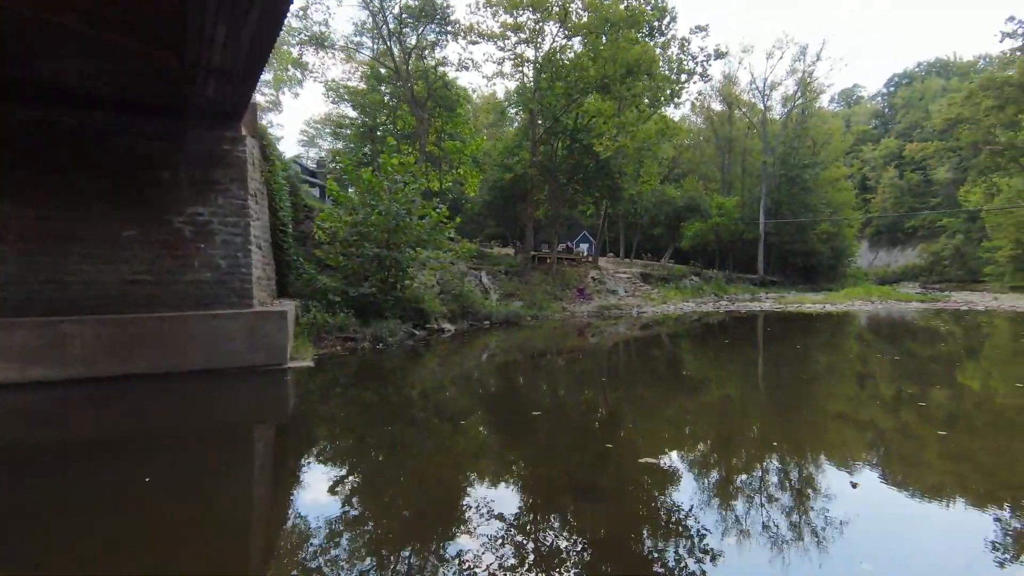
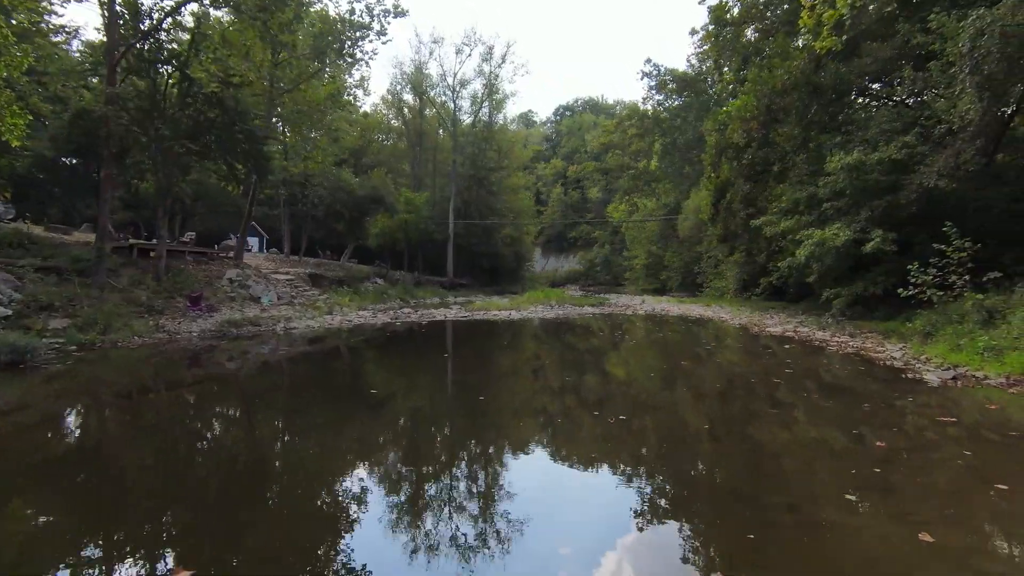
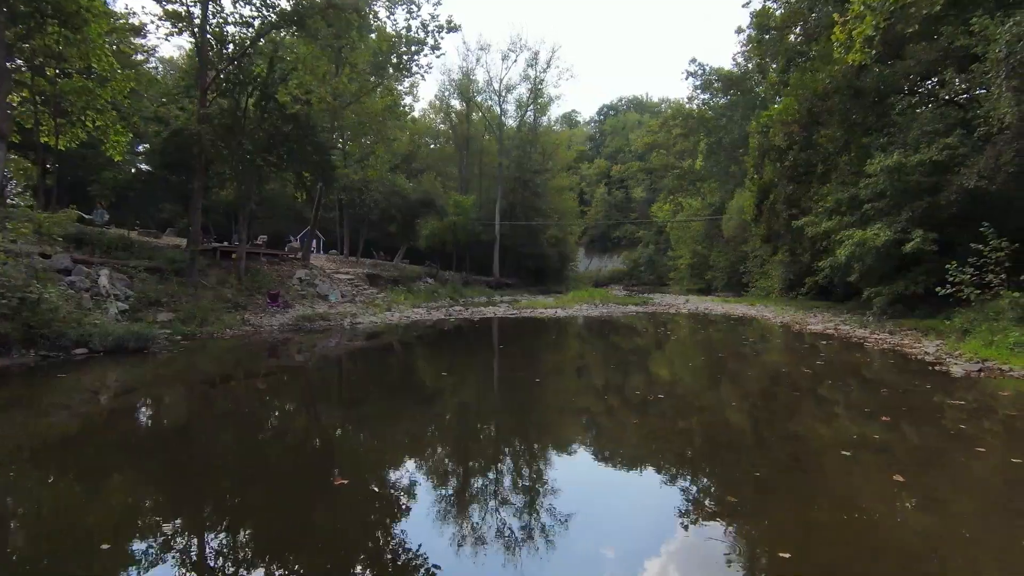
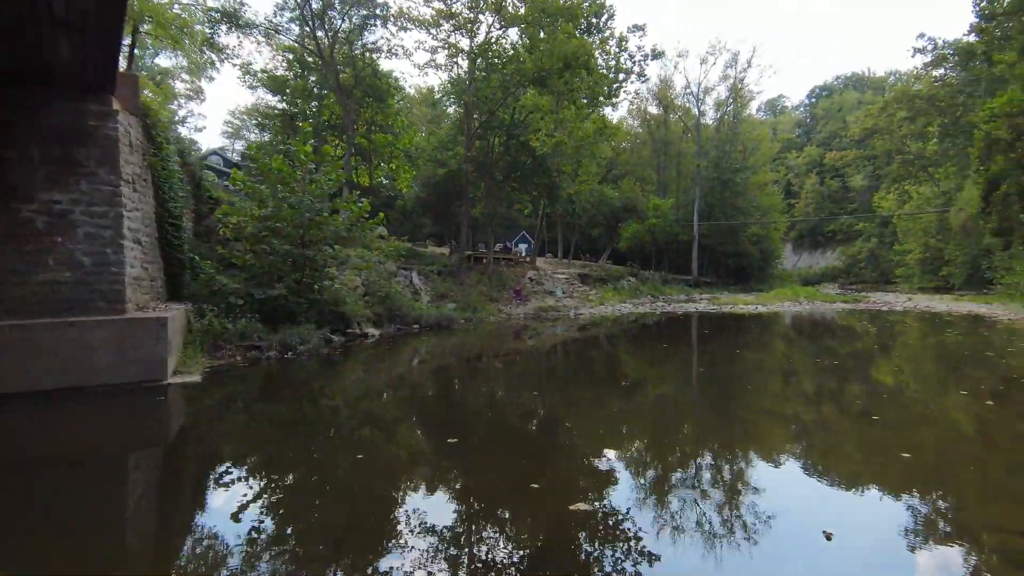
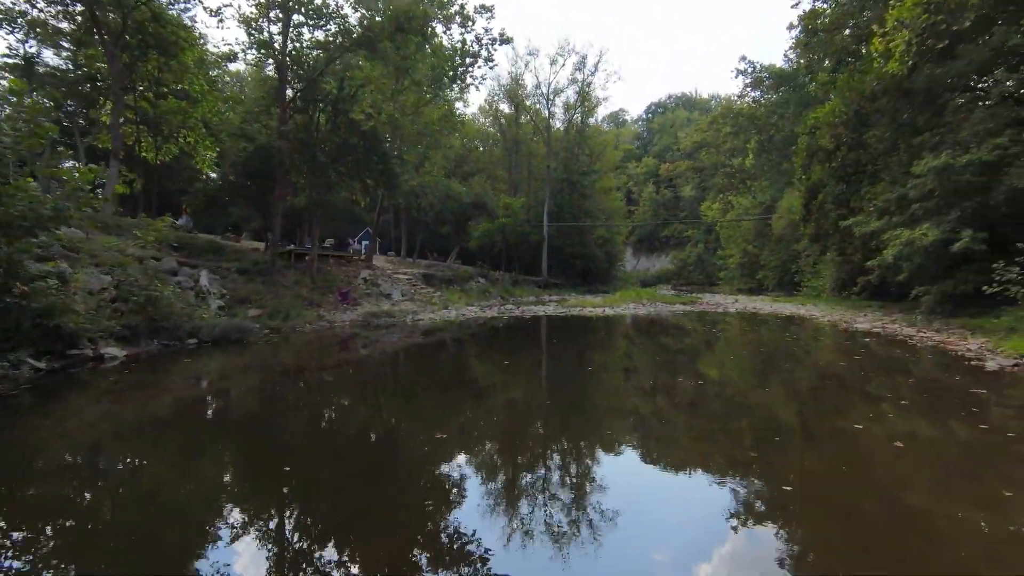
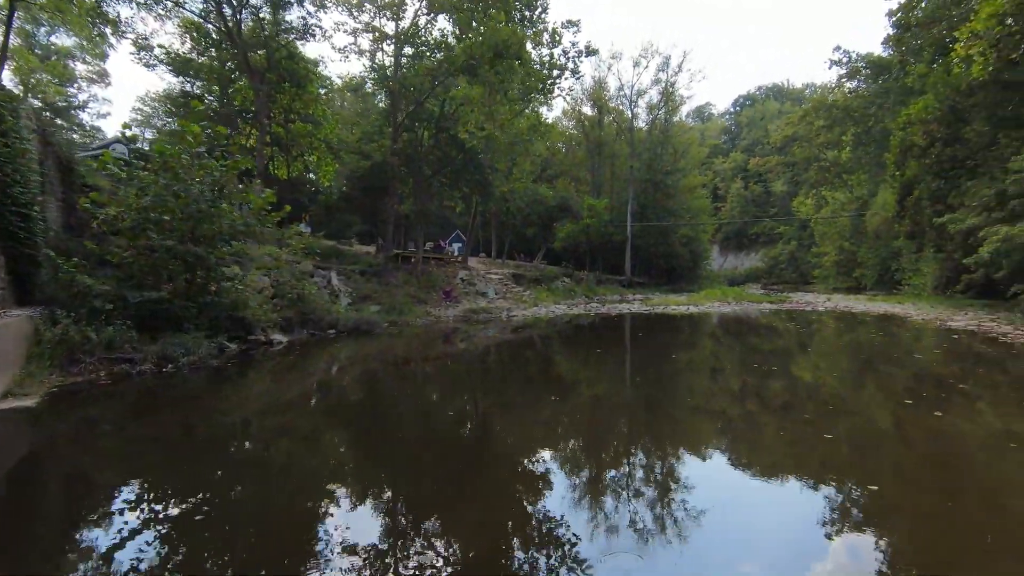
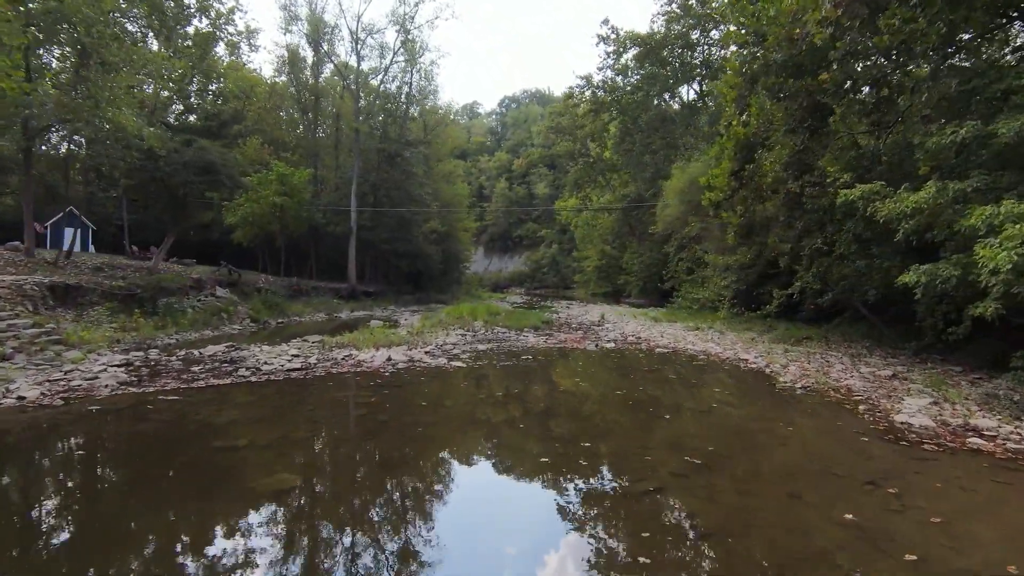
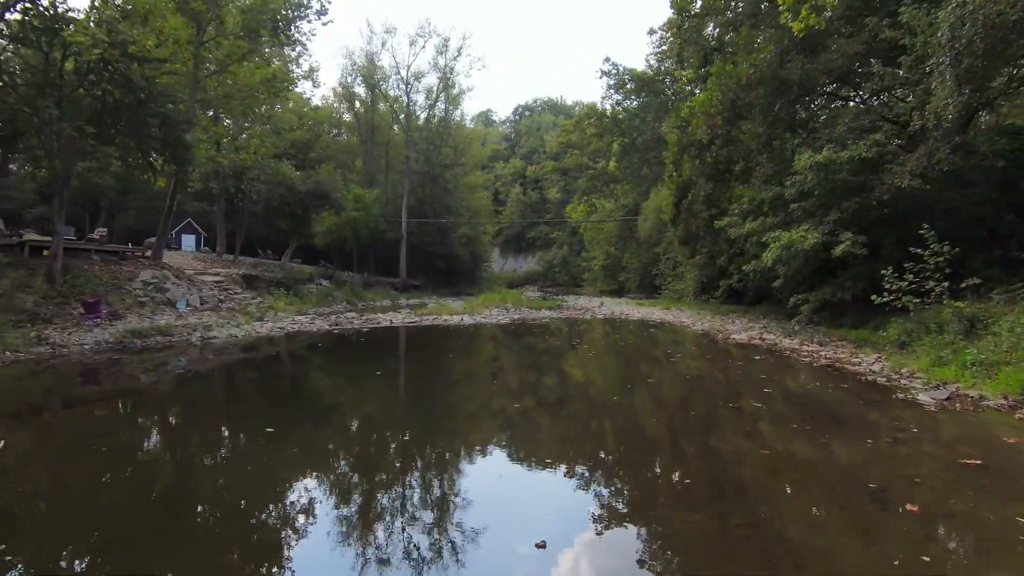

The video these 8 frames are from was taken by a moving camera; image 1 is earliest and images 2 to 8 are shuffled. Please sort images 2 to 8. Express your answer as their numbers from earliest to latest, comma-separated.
4, 6, 5, 3, 2, 8, 7
